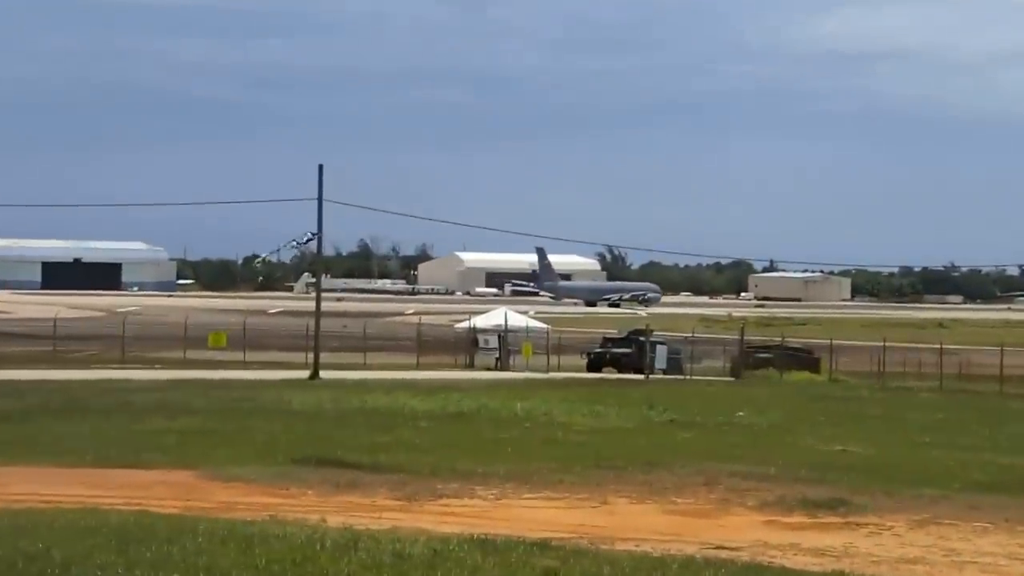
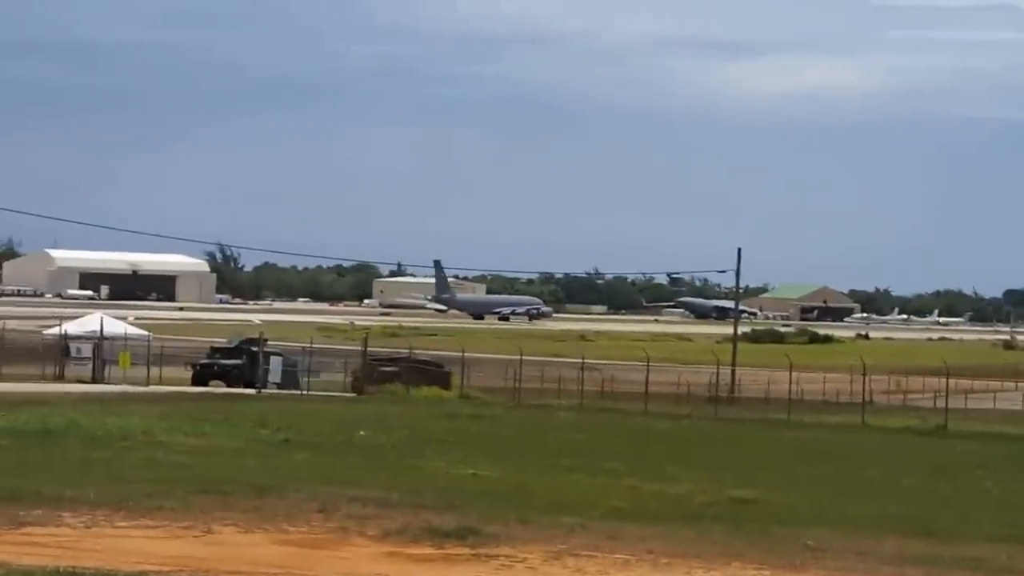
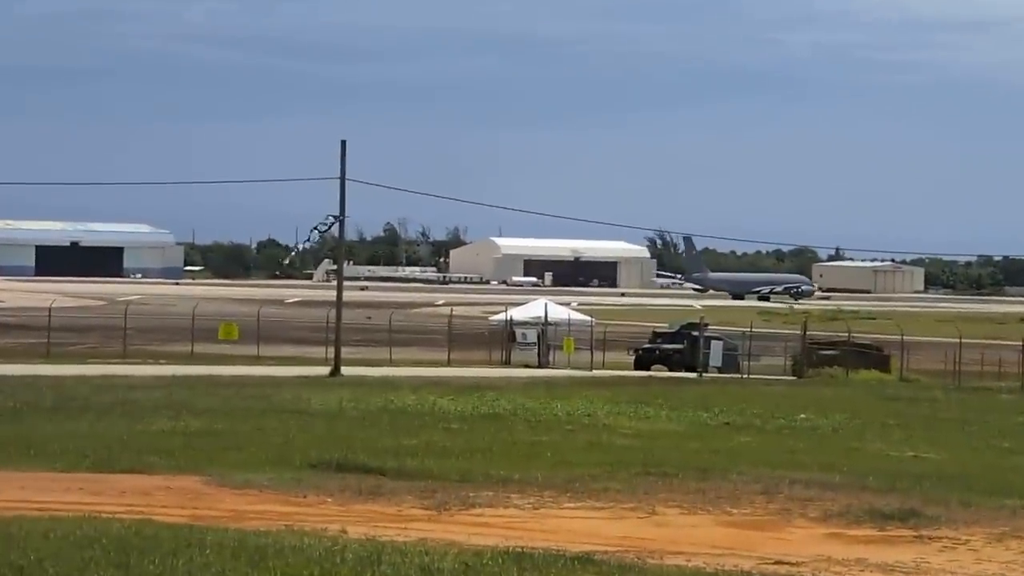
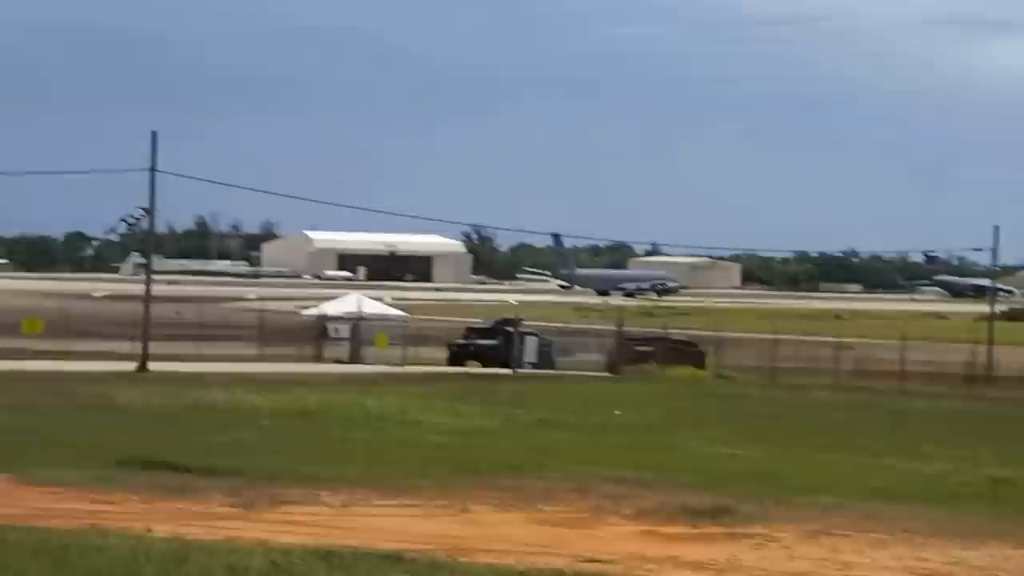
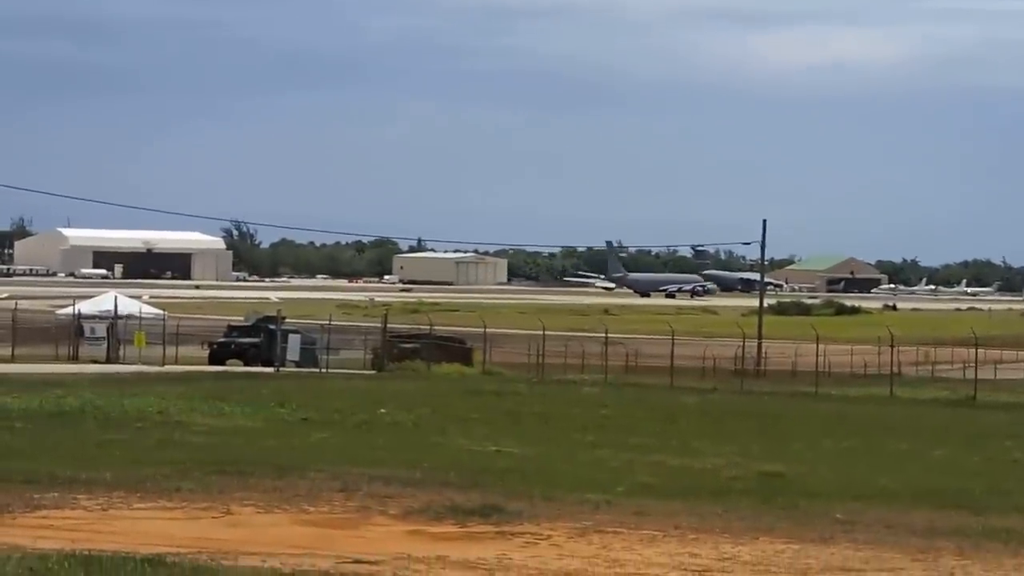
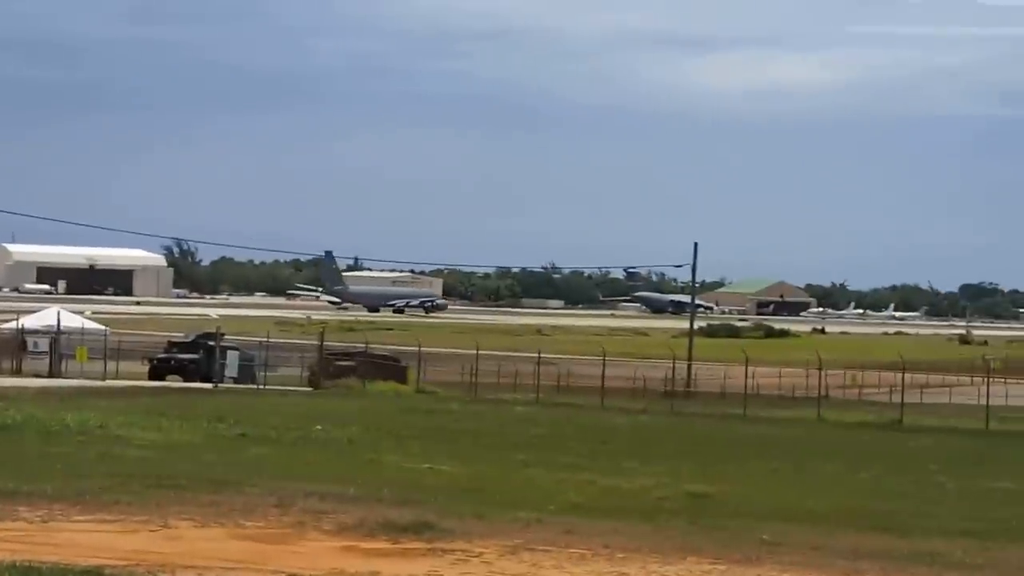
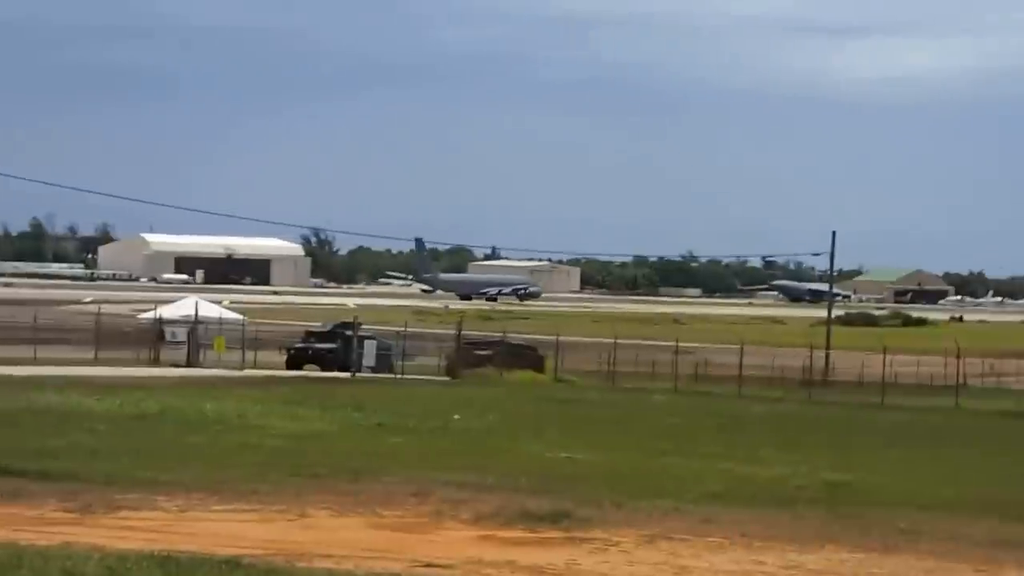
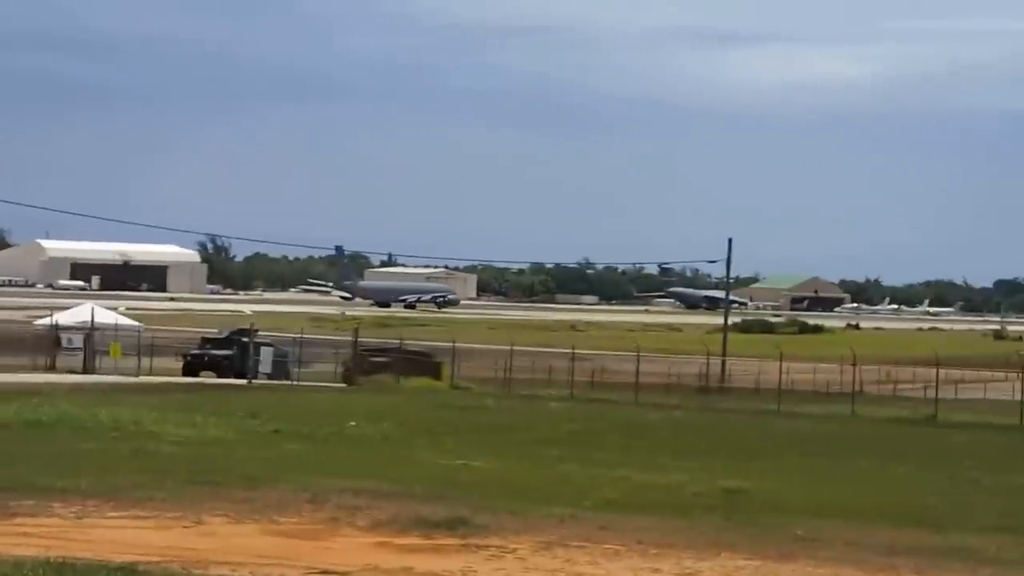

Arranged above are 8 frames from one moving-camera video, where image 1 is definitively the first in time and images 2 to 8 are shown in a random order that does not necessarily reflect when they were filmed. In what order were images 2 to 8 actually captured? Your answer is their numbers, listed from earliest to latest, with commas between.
3, 4, 7, 8, 6, 2, 5
